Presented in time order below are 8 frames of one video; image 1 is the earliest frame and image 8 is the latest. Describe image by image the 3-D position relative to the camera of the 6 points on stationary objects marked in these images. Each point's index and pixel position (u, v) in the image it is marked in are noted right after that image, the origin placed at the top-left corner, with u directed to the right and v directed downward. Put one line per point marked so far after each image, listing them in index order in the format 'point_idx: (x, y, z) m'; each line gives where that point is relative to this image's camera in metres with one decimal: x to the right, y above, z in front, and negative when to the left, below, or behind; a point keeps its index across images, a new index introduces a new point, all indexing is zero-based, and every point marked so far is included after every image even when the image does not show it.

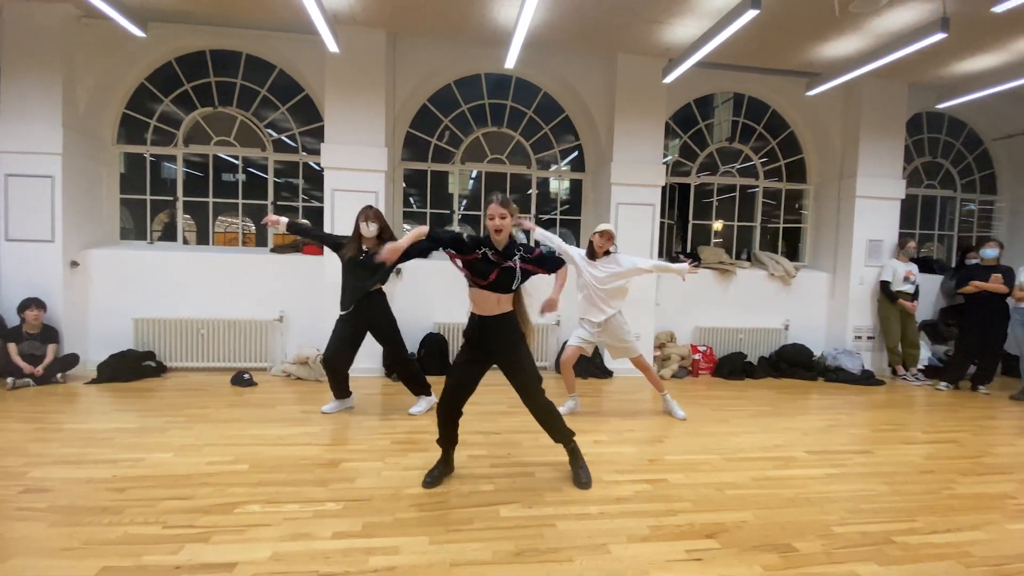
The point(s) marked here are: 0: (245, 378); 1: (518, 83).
0: (-2.5, -0.9, +4.6) m
1: (+0.1, +2.4, +5.7) m
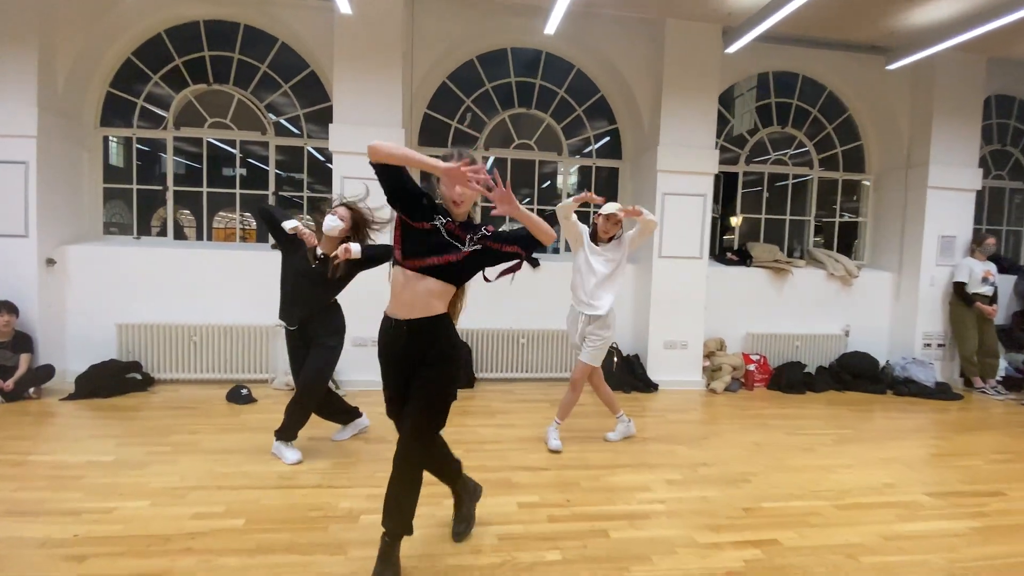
0: (-2.2, -0.9, +4.0) m
1: (+0.4, +2.4, +5.1) m
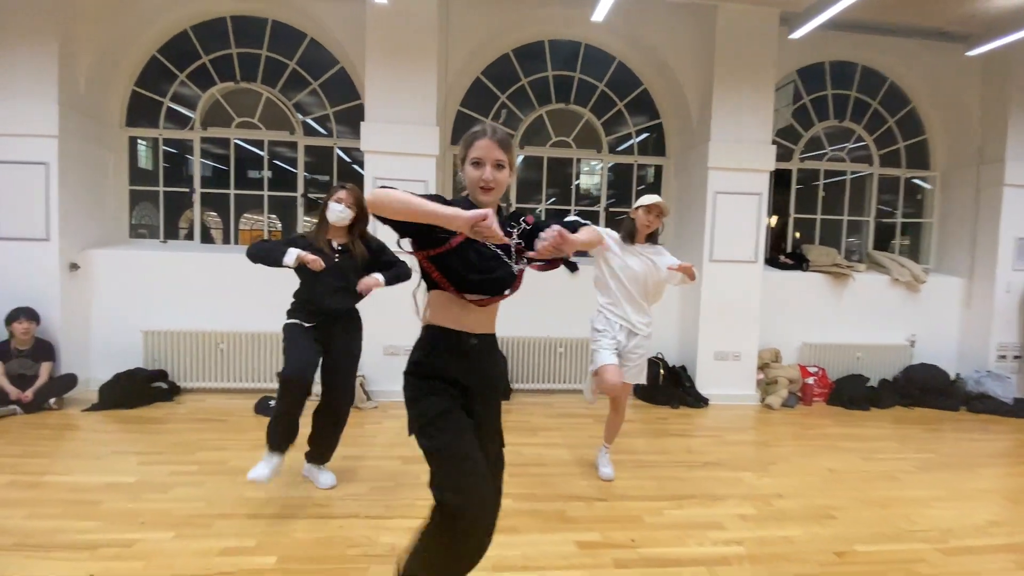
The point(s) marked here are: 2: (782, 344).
0: (-1.9, -0.9, +3.8) m
1: (+0.8, +2.3, +4.8) m
2: (+2.7, -0.6, +4.9) m
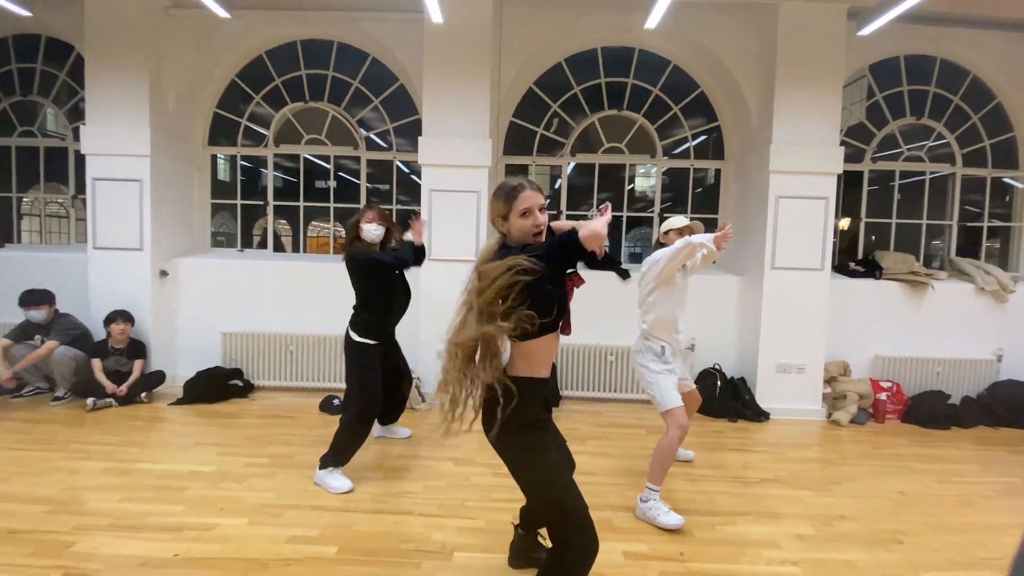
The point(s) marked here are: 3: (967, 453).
0: (-1.5, -1.0, +4.0) m
1: (+1.3, +2.3, +4.8) m
2: (+3.2, -0.6, +4.6) m
3: (+3.5, -1.3, +3.7) m
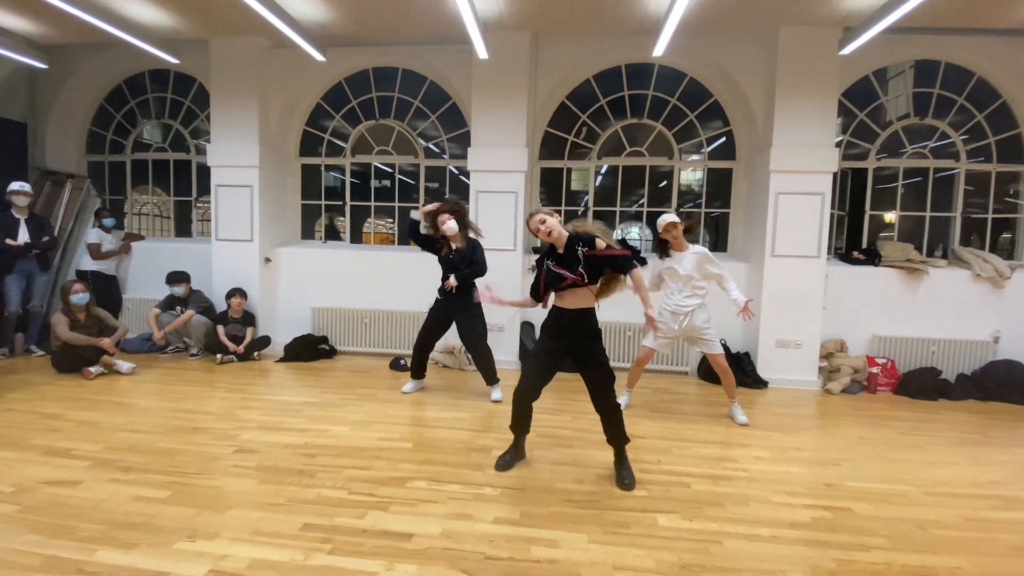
0: (-1.2, -0.8, +5.0) m
1: (+1.7, +2.4, +5.5) m
2: (+3.6, -0.5, +5.1) m
3: (+3.7, -1.1, +4.2) m
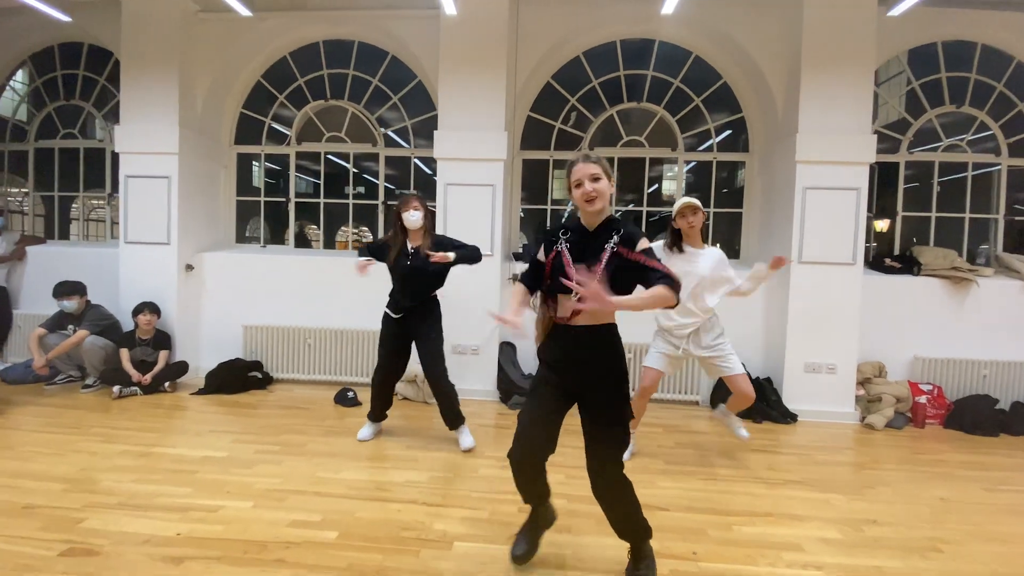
0: (-1.4, -0.9, +4.0) m
1: (+1.4, +2.3, +4.7) m
2: (+3.4, -0.6, +4.4) m
3: (+3.6, -1.2, +3.4) m
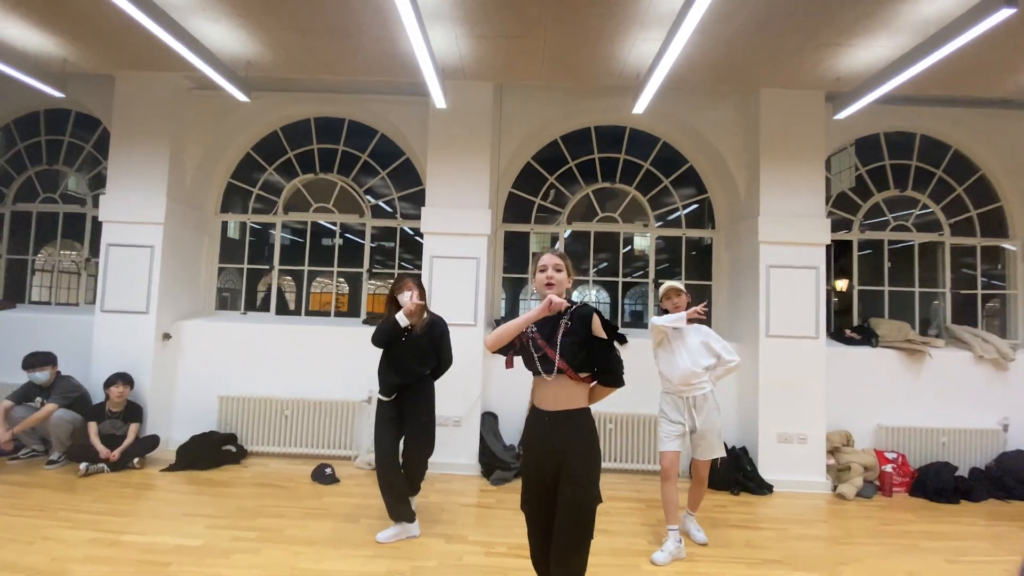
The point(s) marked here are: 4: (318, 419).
0: (-1.5, -1.5, +4.0) m
1: (+1.3, +1.6, +5.0) m
2: (+3.2, -1.3, +4.5) m
3: (+3.4, -1.8, +3.6) m
4: (-1.8, -1.2, +4.4) m
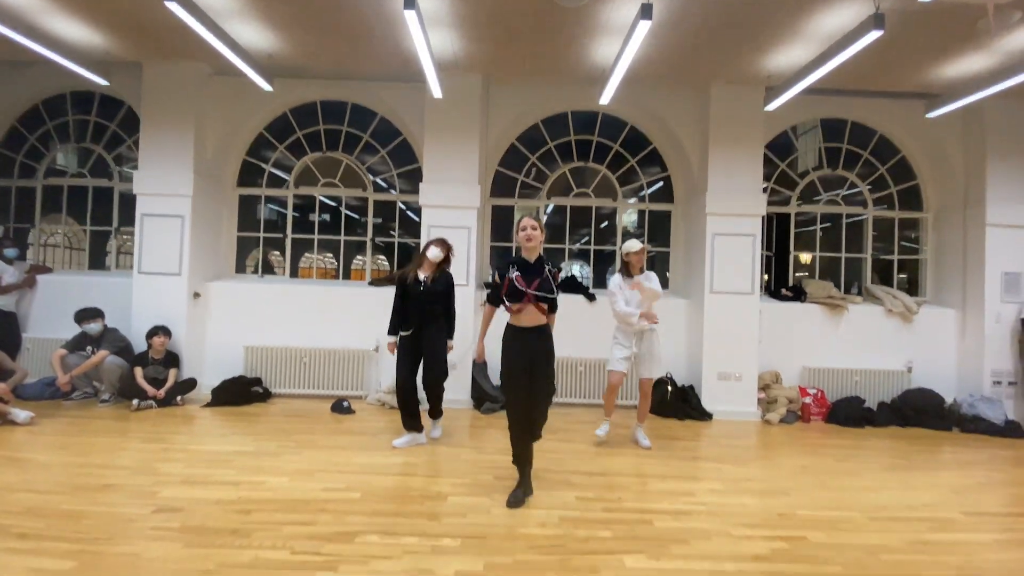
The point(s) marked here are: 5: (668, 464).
0: (-1.6, -1.2, +4.7) m
1: (+1.1, +2.0, +5.7) m
2: (+3.0, -0.9, +5.4) m
3: (+3.3, -1.4, +4.5) m
4: (-1.9, -0.8, +5.2) m
5: (+1.1, -1.3, +3.6) m
